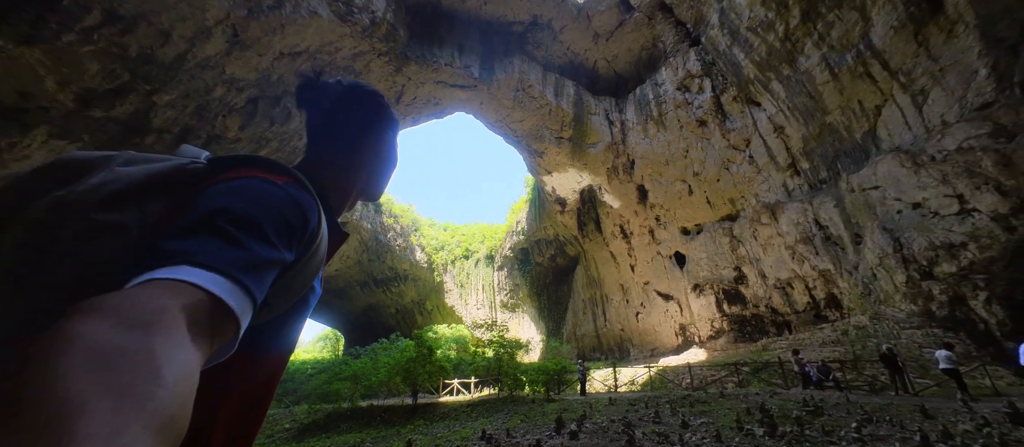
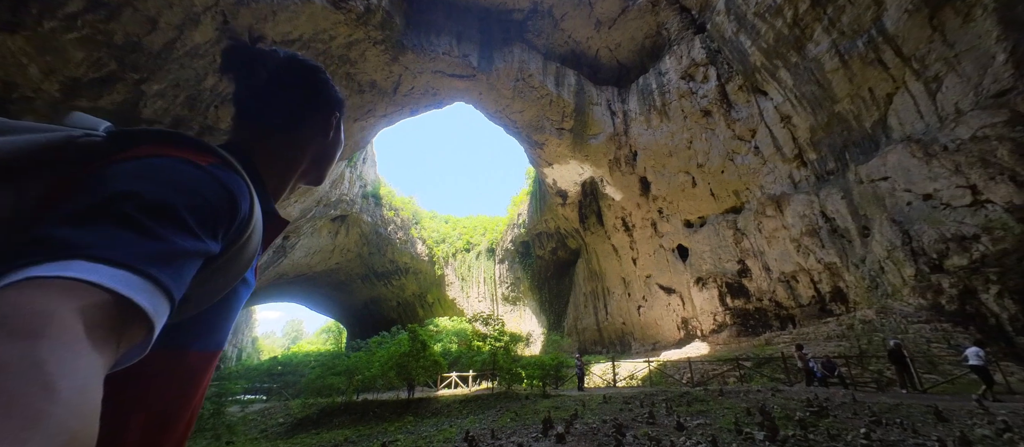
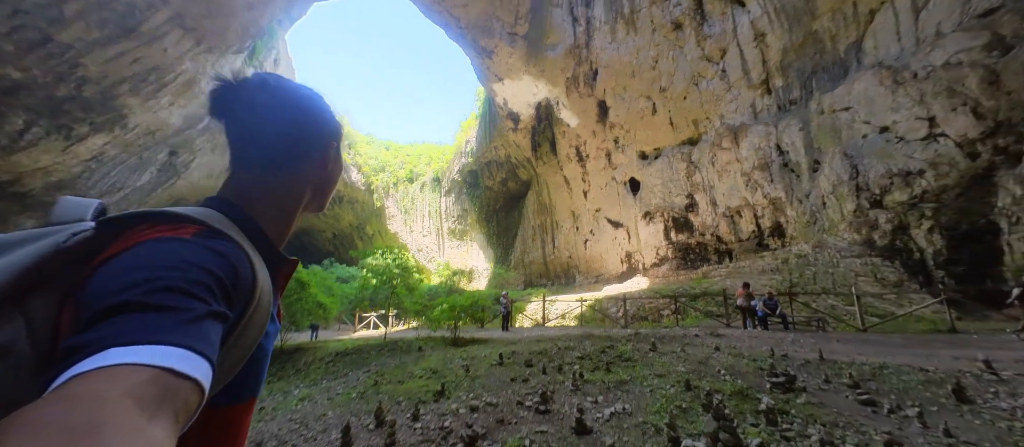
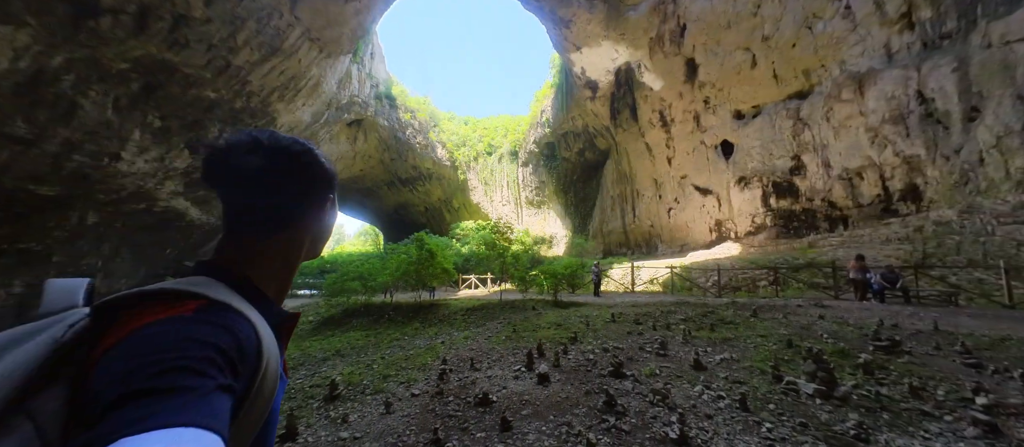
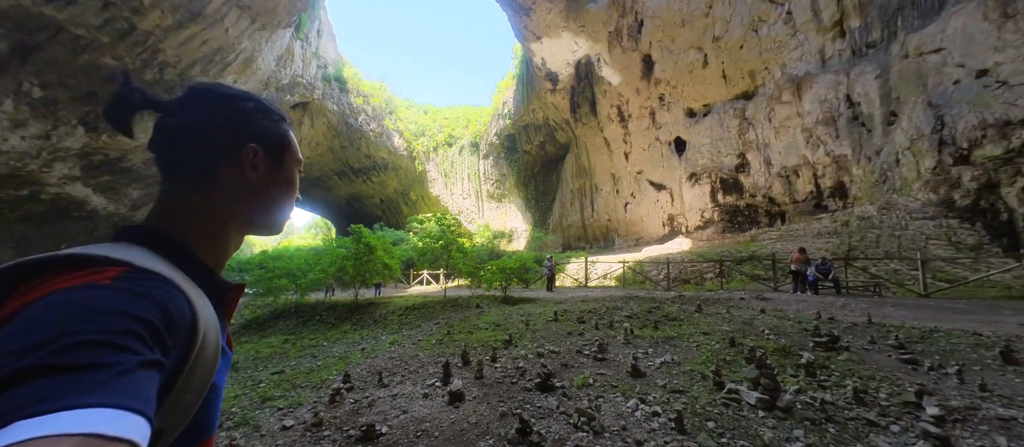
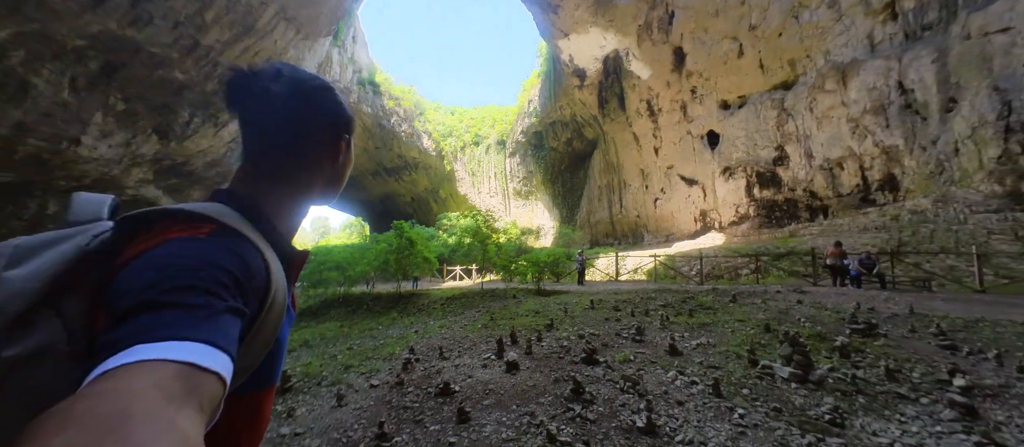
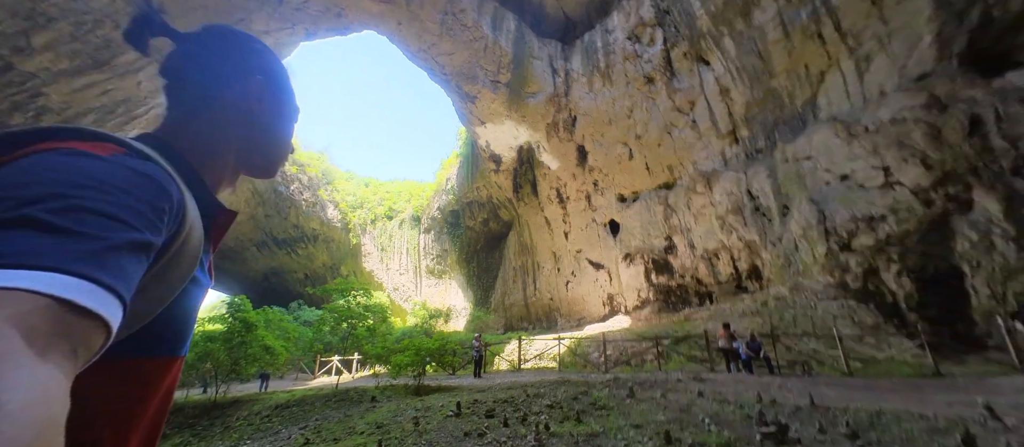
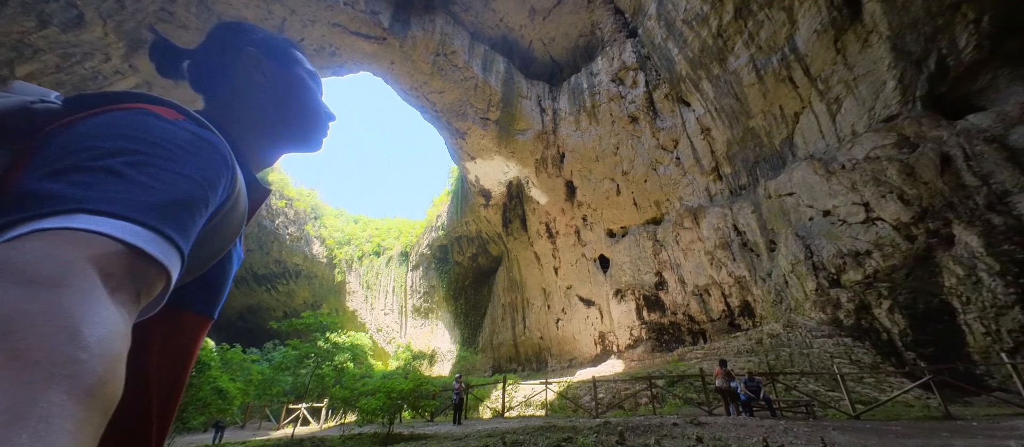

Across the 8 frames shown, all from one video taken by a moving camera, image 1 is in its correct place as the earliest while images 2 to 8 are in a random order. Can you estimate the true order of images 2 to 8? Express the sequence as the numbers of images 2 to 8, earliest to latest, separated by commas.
2, 4, 6, 5, 3, 7, 8
